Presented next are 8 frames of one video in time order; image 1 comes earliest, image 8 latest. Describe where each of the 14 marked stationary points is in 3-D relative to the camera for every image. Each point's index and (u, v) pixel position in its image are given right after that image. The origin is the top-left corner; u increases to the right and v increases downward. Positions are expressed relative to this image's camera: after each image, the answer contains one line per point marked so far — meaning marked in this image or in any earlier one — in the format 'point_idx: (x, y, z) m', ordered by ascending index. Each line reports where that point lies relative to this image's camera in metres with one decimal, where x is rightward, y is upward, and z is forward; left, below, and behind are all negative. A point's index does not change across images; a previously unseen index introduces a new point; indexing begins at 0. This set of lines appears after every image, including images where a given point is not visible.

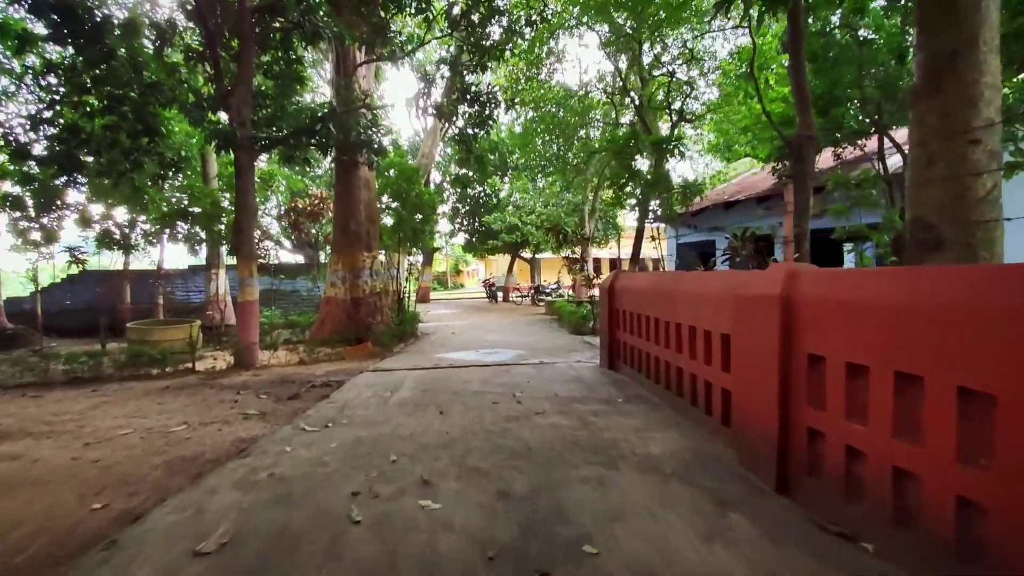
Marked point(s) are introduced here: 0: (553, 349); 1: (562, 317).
0: (+0.7, -1.1, +9.7) m
1: (+1.3, -0.8, +14.7) m
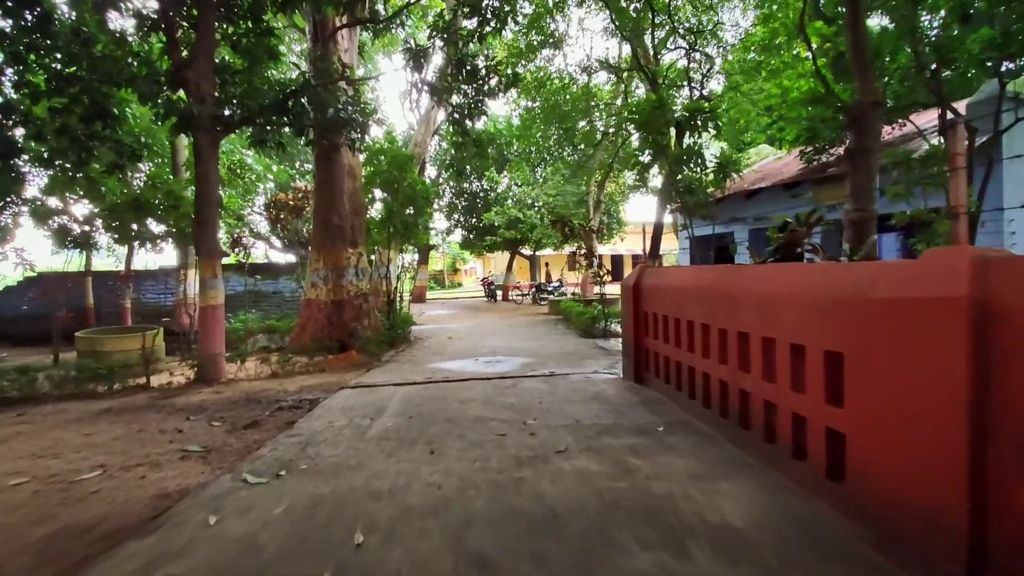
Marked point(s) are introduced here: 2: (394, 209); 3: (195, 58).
0: (+0.8, -1.0, +8.5) m
1: (+1.4, -0.7, +13.5) m
2: (-2.4, +1.4, +10.8) m
3: (-4.4, +3.2, +7.9) m
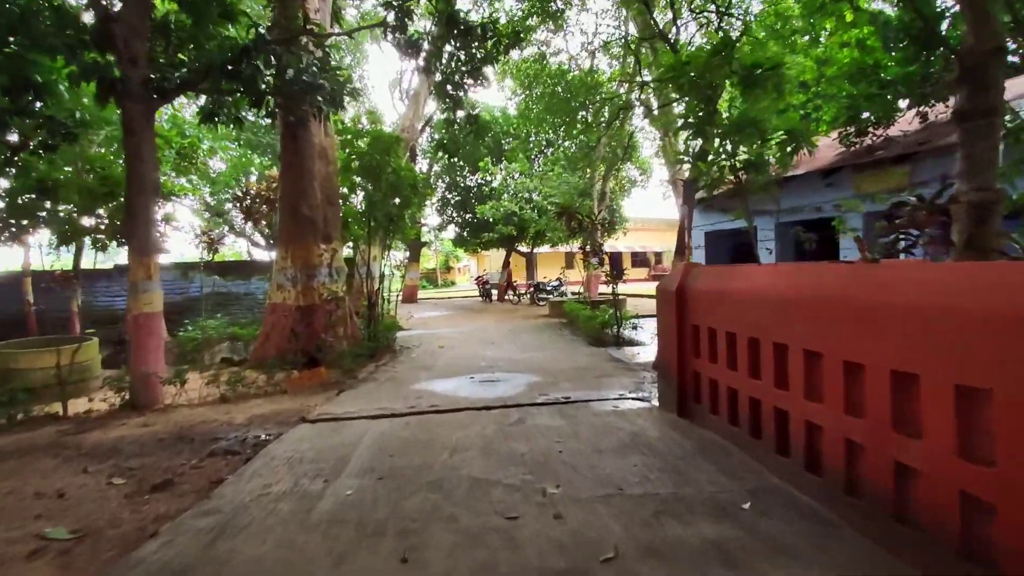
0: (+0.8, -1.1, +7.0) m
1: (+1.4, -0.7, +12.1) m
2: (-2.4, +1.3, +9.3) m
3: (-4.4, +3.2, +6.4) m
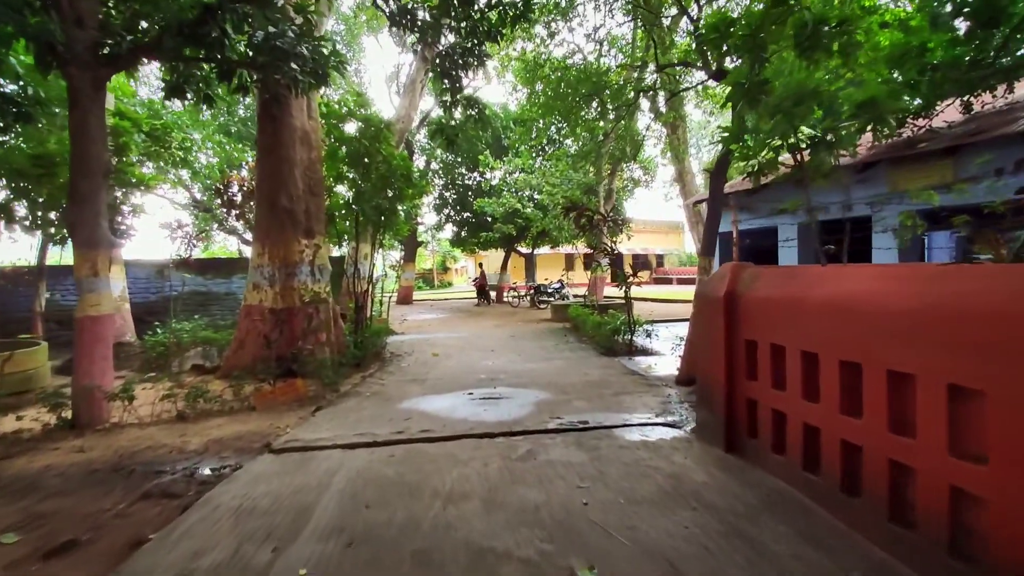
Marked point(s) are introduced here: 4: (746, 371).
0: (+0.9, -1.1, +6.2) m
1: (+1.4, -0.8, +11.2) m
2: (-2.4, +1.3, +8.4) m
3: (-4.3, +3.2, +5.5) m
4: (+1.5, -0.5, +3.7) m
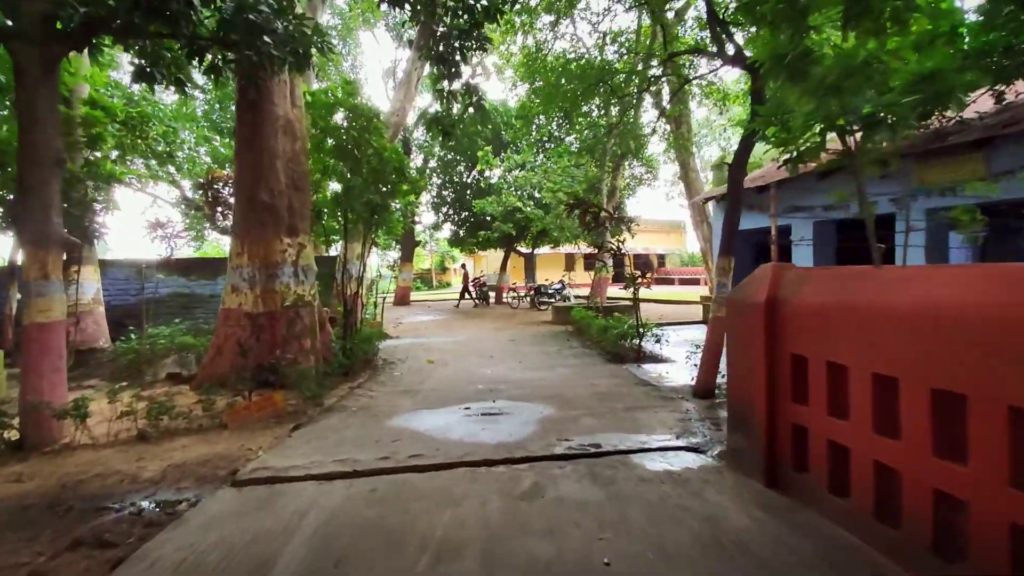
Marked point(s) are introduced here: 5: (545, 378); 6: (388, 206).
0: (+0.9, -1.1, +5.6) m
1: (+1.4, -0.8, +10.6) m
2: (-2.4, +1.3, +7.8) m
3: (-4.3, +3.1, +4.9) m
4: (+1.5, -0.6, +3.1) m
5: (+0.4, -1.1, +6.9) m
6: (-1.8, +1.2, +8.1) m
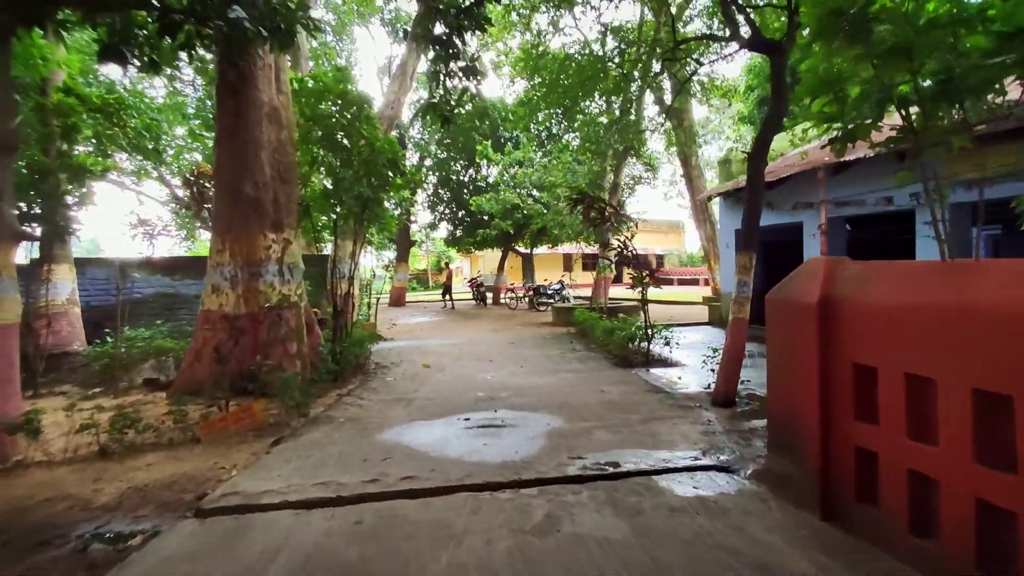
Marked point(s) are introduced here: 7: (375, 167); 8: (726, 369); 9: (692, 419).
0: (+0.9, -1.1, +5.1) m
1: (+1.4, -0.8, +10.1) m
2: (-2.3, +1.3, +7.3) m
3: (-4.3, +3.2, +4.4) m
4: (+1.6, -0.6, +2.6) m
5: (+0.4, -1.1, +6.4) m
6: (-1.8, +1.2, +7.6) m
7: (-1.8, +1.6, +7.4) m
8: (+2.1, -0.8, +5.5) m
9: (+1.6, -1.1, +4.9) m
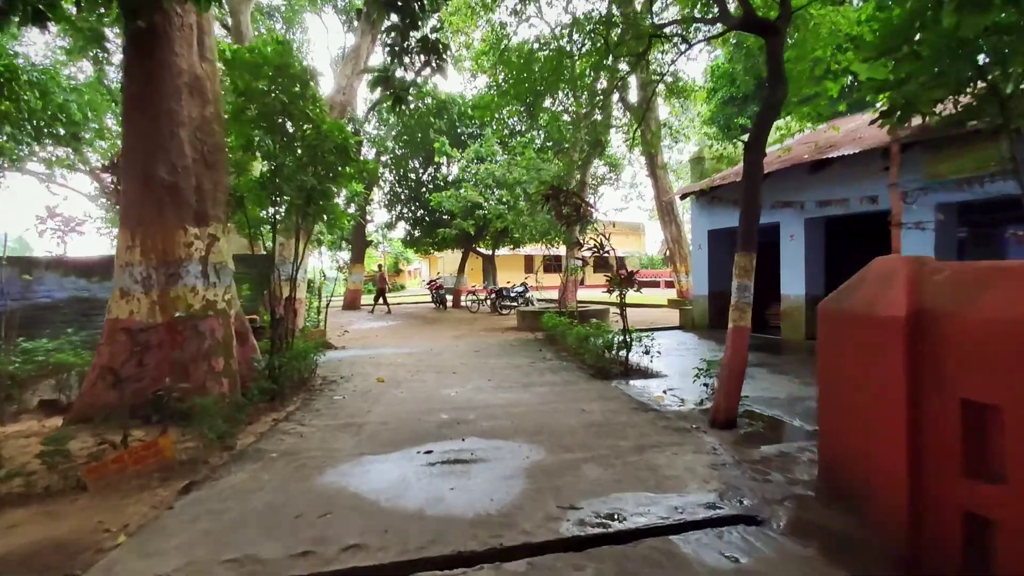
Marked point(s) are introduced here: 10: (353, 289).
0: (+0.7, -1.2, +4.3) m
1: (+0.8, -0.9, +9.4) m
2: (-2.7, +1.2, +6.3) m
3: (-4.4, +3.1, +3.3) m
4: (+1.5, -0.6, +1.9) m
5: (+0.1, -1.1, +5.7) m
6: (-2.2, +1.1, +6.7) m
7: (-2.2, +1.5, +6.5) m
8: (+1.8, -0.8, +4.8) m
9: (+1.3, -1.2, +4.2) m
10: (-5.6, -0.1, +19.9) m
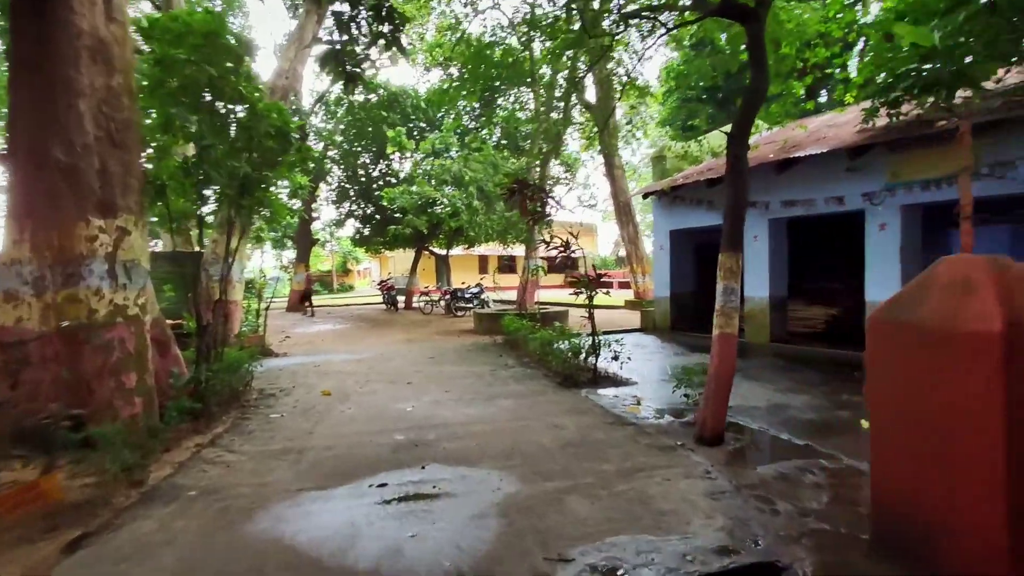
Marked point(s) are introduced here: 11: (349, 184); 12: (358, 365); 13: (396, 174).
0: (+0.5, -1.2, +3.8) m
1: (+0.1, -0.9, +8.9) m
2: (-3.1, +1.2, +5.5) m
3: (-4.5, +3.1, +2.4) m
4: (+1.5, -0.6, +1.5) m
5: (-0.2, -1.1, +5.1) m
6: (-2.6, +1.1, +5.9) m
7: (-2.6, +1.5, +5.7) m
8: (+1.6, -0.8, +4.4) m
9: (+1.1, -1.2, +3.7) m
10: (-7.1, -0.1, +18.8) m
11: (-5.5, +3.5, +19.3) m
12: (-2.2, -1.1, +8.1) m
13: (-3.8, +3.8, +18.8) m
